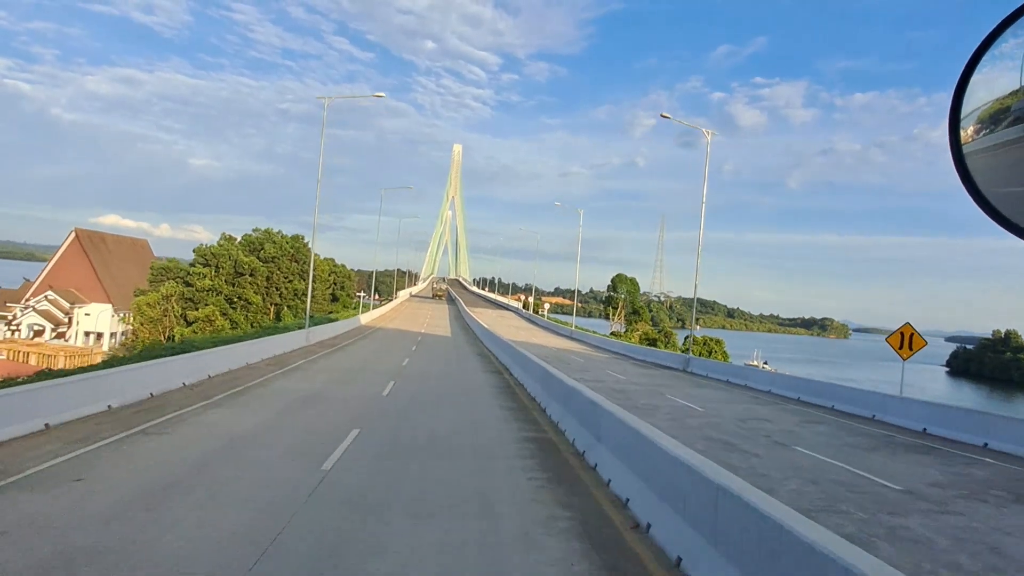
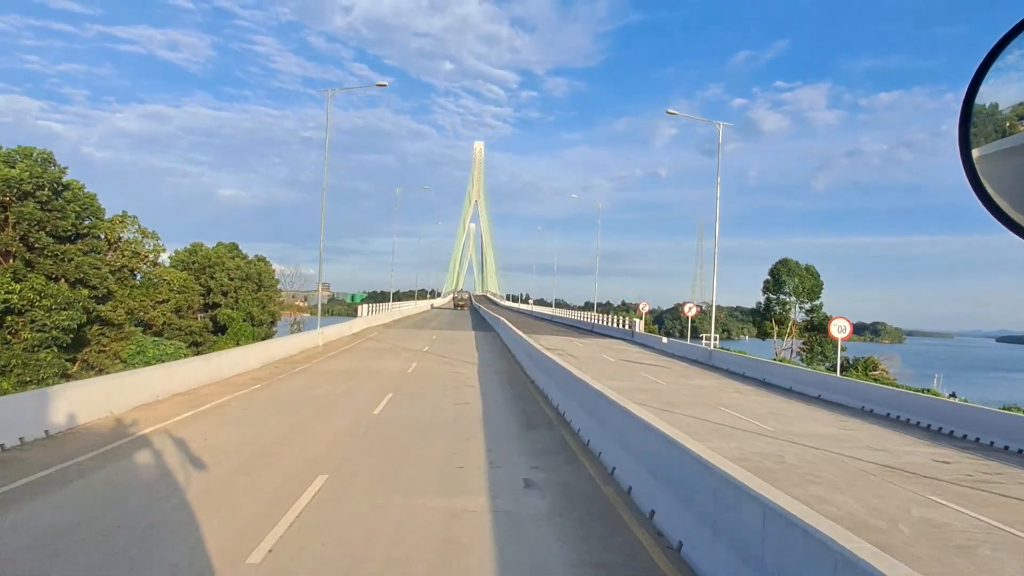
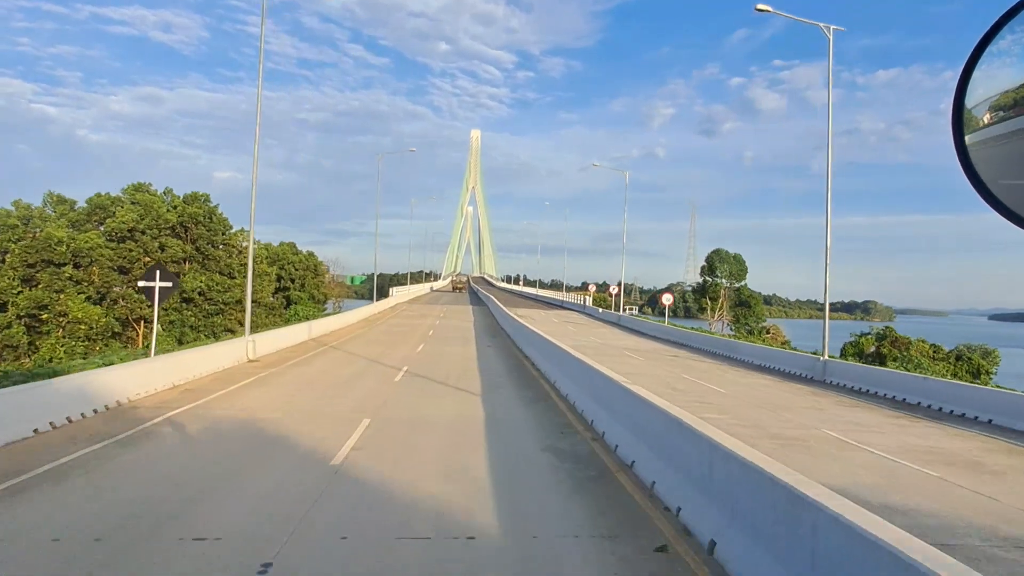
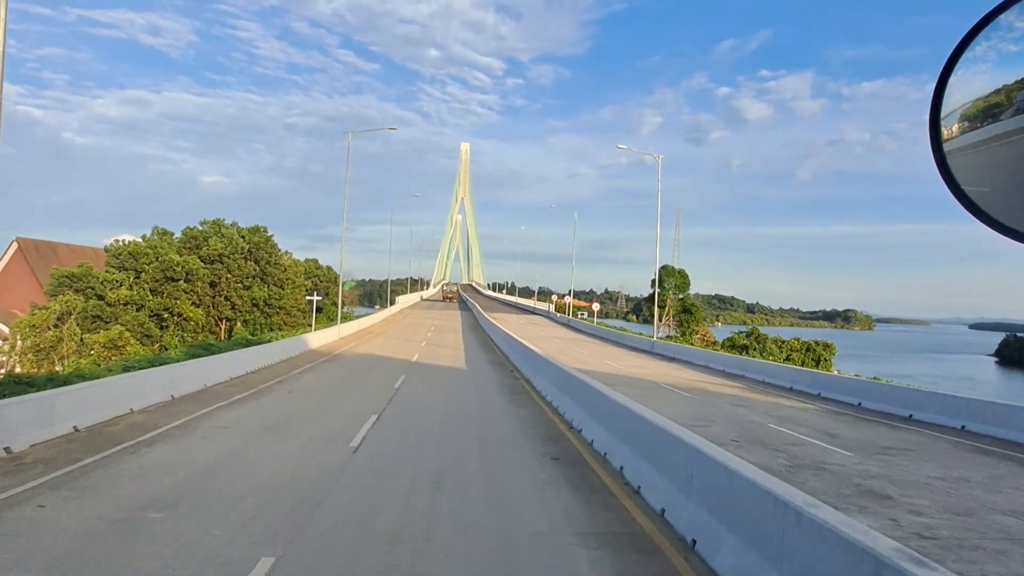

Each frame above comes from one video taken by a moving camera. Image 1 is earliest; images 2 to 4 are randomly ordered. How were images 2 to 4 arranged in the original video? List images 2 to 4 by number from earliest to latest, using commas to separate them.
4, 3, 2
